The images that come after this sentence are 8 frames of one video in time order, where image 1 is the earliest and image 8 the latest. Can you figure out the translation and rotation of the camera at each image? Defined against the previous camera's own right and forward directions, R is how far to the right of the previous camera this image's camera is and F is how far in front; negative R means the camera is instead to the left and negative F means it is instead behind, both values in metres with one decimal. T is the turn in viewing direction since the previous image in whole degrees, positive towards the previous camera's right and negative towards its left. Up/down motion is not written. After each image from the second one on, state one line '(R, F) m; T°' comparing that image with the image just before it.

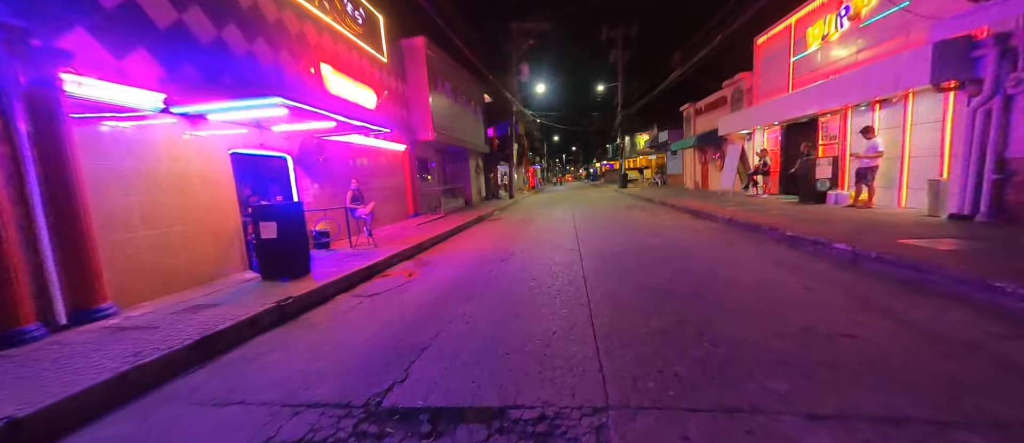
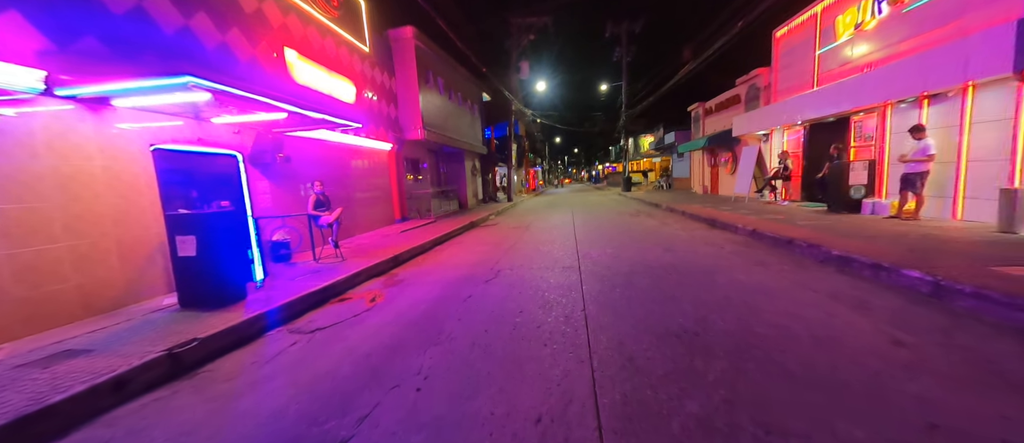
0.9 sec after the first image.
(+0.2, +1.1) m; 0°
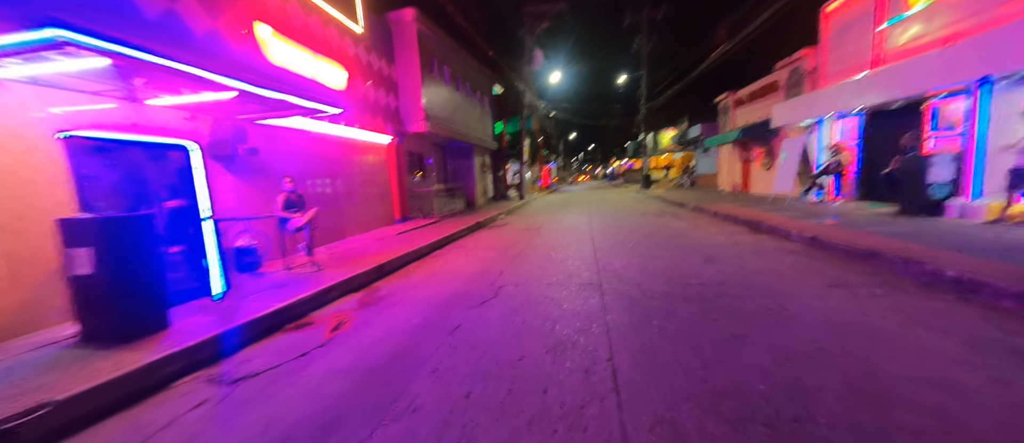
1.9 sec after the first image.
(+0.1, +1.1) m; -2°
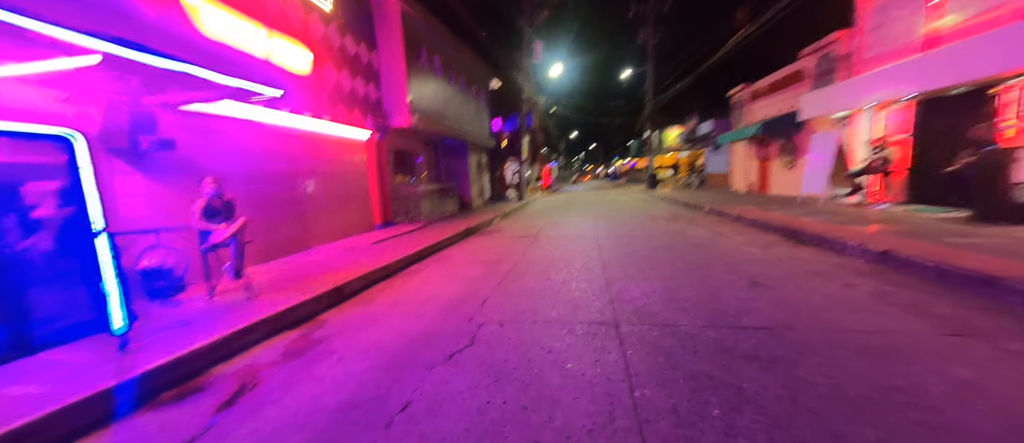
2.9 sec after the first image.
(+0.2, +1.3) m; 0°
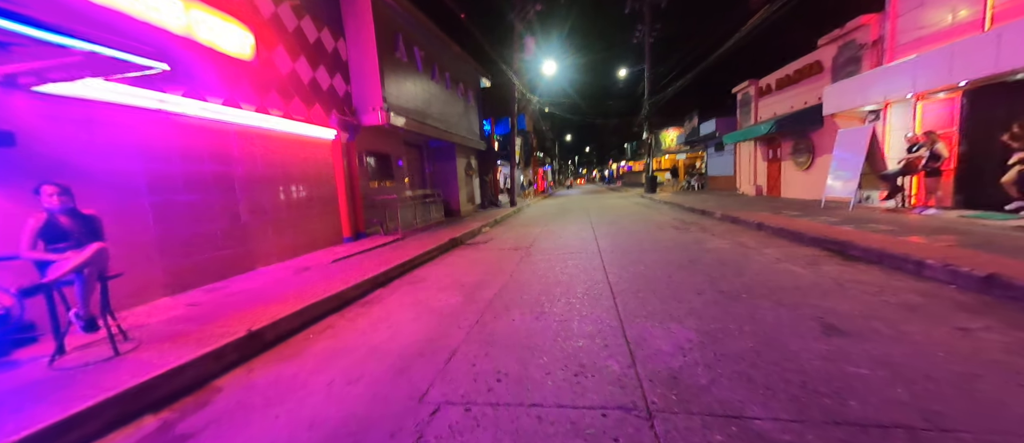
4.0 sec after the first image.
(+0.2, +1.2) m; +1°
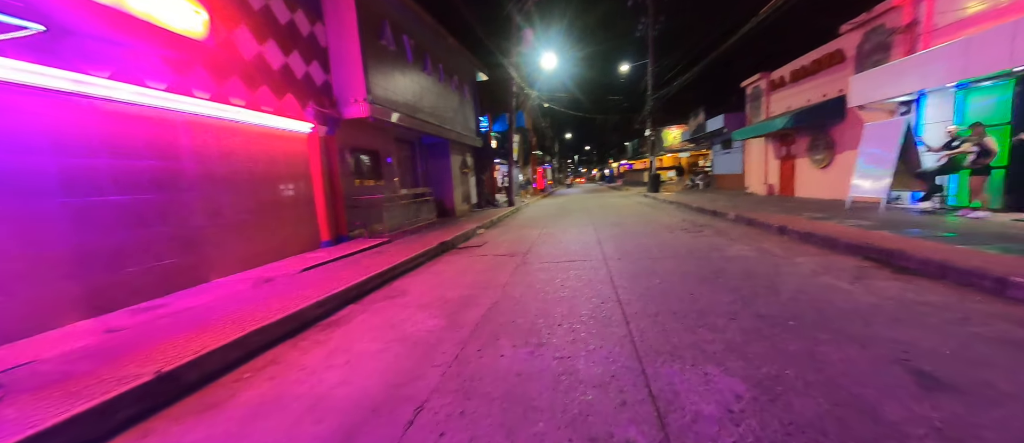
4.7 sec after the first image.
(+0.1, +0.8) m; 0°
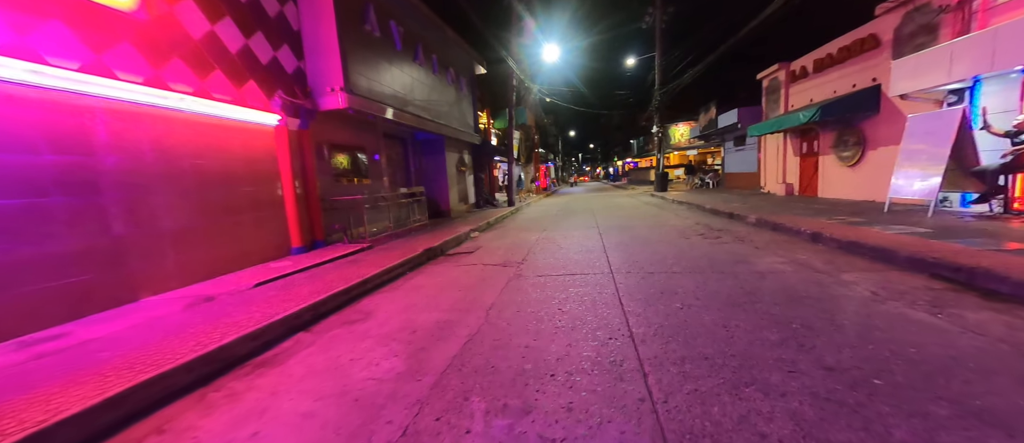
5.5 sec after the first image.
(+0.2, +0.9) m; -1°
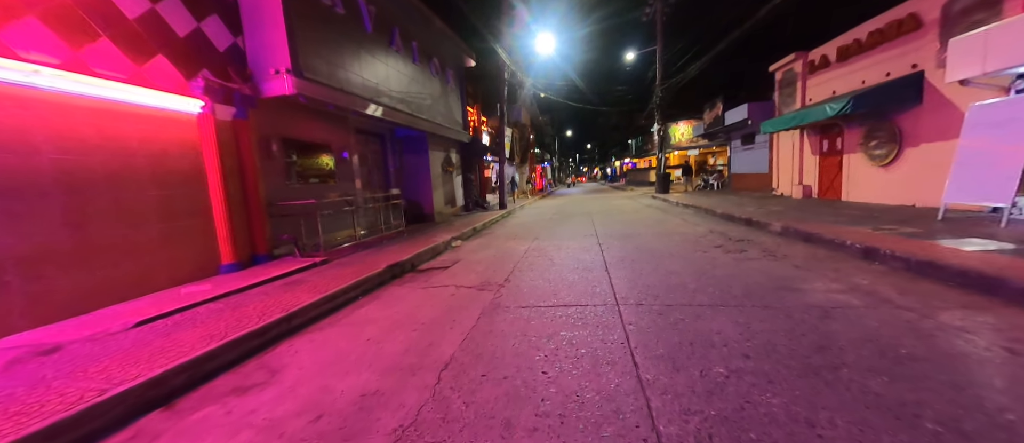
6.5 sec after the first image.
(+0.3, +1.3) m; 0°
